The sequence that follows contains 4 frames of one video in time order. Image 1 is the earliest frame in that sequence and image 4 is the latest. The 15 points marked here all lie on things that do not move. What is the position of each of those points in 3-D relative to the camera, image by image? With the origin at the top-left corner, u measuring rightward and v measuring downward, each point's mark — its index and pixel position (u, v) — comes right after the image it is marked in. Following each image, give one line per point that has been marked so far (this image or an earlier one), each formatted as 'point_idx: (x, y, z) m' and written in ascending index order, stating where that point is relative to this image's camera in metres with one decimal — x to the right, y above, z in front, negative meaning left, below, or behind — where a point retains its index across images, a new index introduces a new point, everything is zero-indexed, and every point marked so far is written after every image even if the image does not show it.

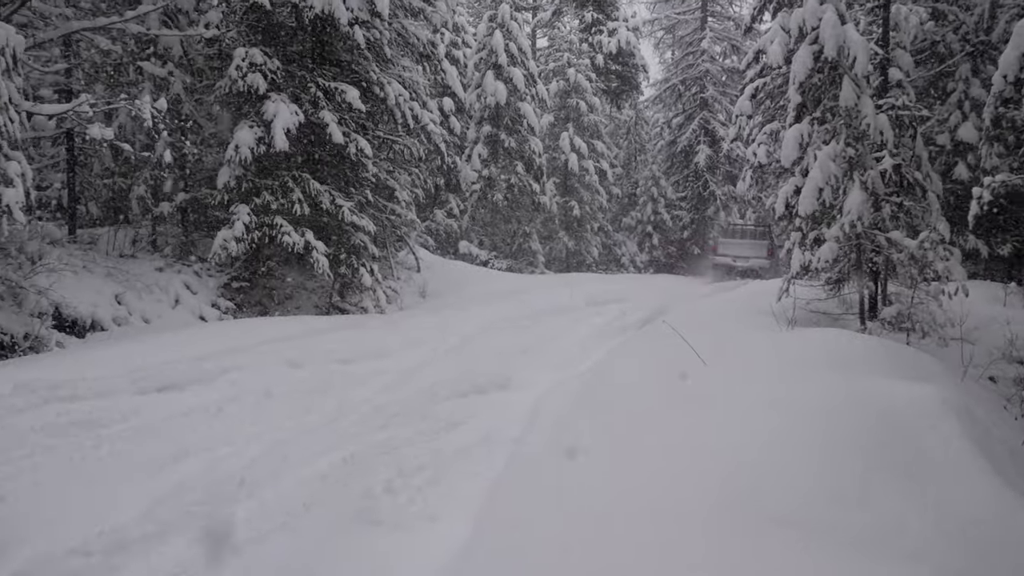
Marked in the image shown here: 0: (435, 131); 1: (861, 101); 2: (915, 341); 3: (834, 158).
0: (-1.3, +2.7, +9.1) m
1: (+4.4, +2.4, +6.7) m
2: (+5.2, -0.7, +6.8) m
3: (+4.2, +1.7, +6.8) m
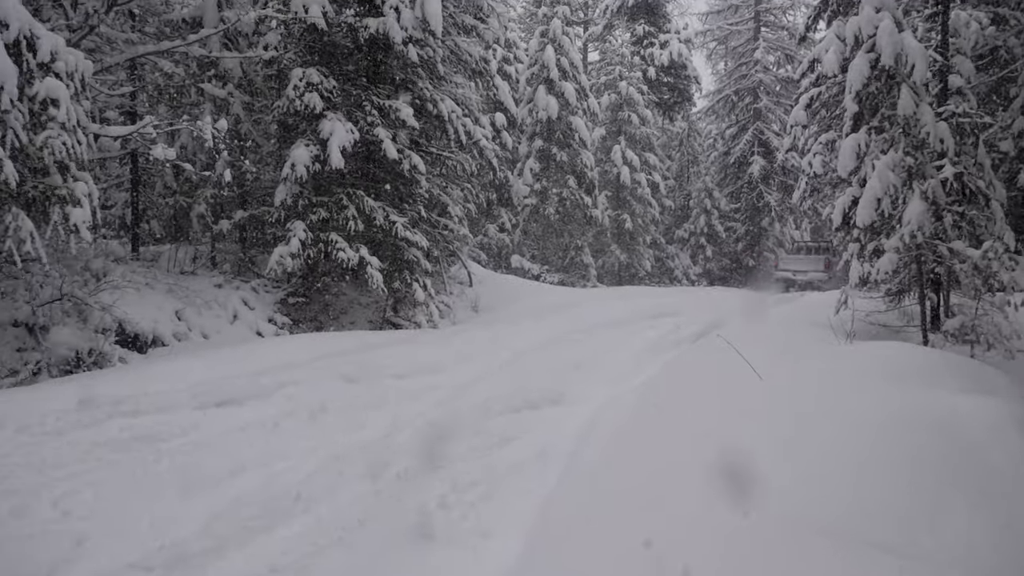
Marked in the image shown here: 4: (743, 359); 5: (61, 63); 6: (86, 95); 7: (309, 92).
0: (-0.6, +2.4, +9.2) m
1: (+5.1, +2.2, +6.6) m
2: (+5.9, -0.8, +6.7) m
3: (+4.8, +1.5, +6.7) m
4: (+3.0, -0.9, +6.8) m
5: (-4.7, +2.4, +5.6) m
6: (-4.9, +2.2, +6.2) m
7: (-2.5, +2.5, +6.6) m
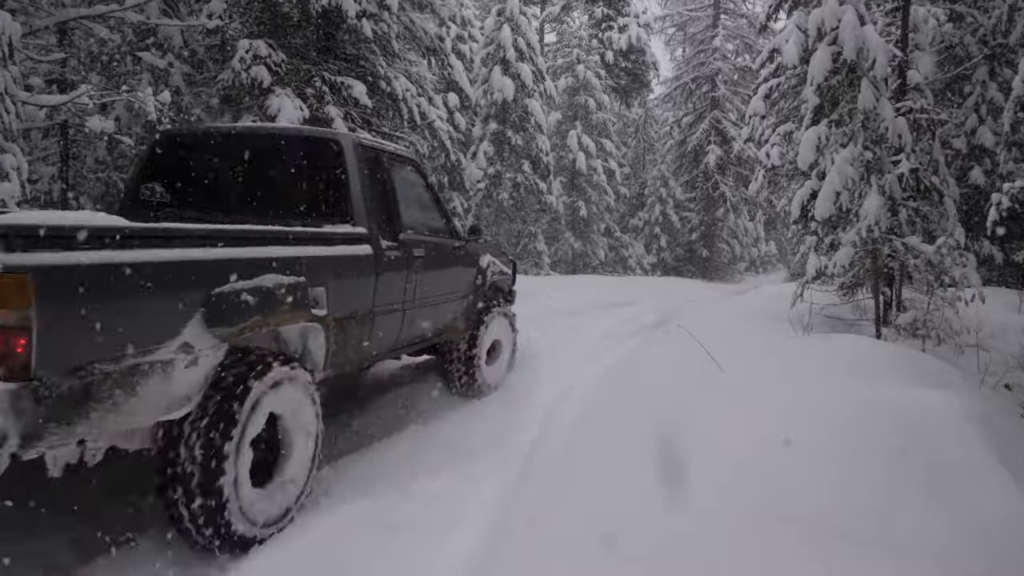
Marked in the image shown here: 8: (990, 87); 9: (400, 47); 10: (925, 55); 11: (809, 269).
0: (-1.2, +2.6, +8.9) m
1: (+4.5, +2.3, +6.6) m
2: (+5.3, -0.8, +6.7) m
3: (+4.3, +1.6, +6.7) m
4: (+2.4, -0.8, +6.7) m
5: (-5.2, +2.6, +5.1) m
6: (-5.4, +2.5, +5.7) m
7: (-3.1, +2.7, +6.3) m
8: (+6.7, +2.8, +7.5) m
9: (-1.7, +3.5, +7.9) m
10: (+5.4, +3.0, +6.9) m
11: (+4.0, +0.3, +7.2) m
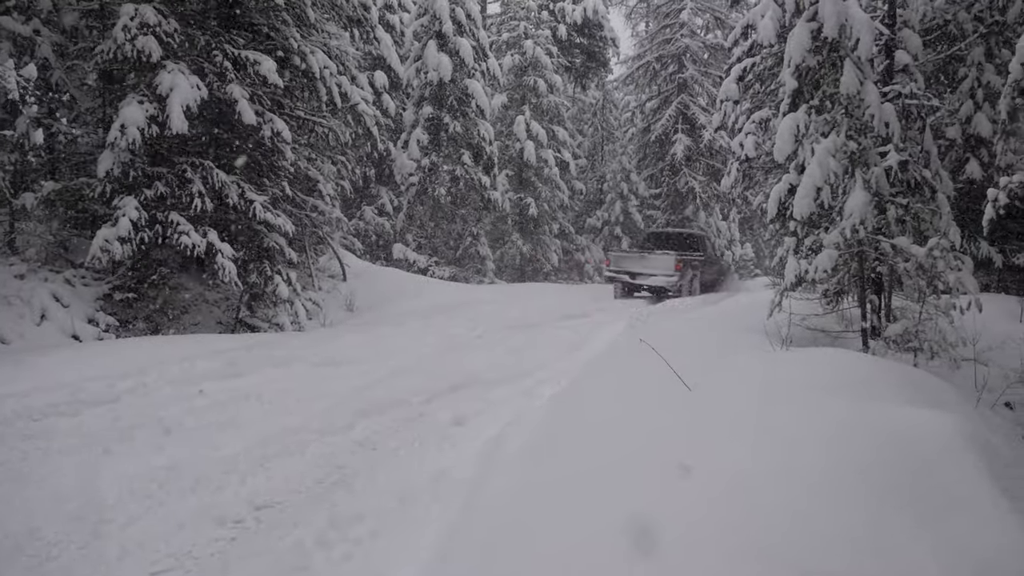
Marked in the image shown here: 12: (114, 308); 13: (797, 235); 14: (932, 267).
0: (-2.0, +2.5, +7.9) m
1: (+3.9, +2.2, +5.8) m
2: (+4.6, -0.9, +6.0) m
3: (+3.6, +1.5, +5.9) m
4: (+1.8, -0.9, +5.9) m
5: (-5.8, +2.5, +4.0) m
6: (-6.1, +2.3, +4.6) m
7: (-3.7, +2.5, +5.3) m
8: (+6.0, +2.7, +6.8) m
9: (-2.4, +3.4, +6.9) m
10: (+4.6, +2.9, +6.1) m
11: (+3.3, +0.2, +6.4) m
12: (-5.2, -0.3, +7.1) m
13: (+3.5, +0.7, +6.6) m
14: (+4.6, +0.2, +5.8) m
